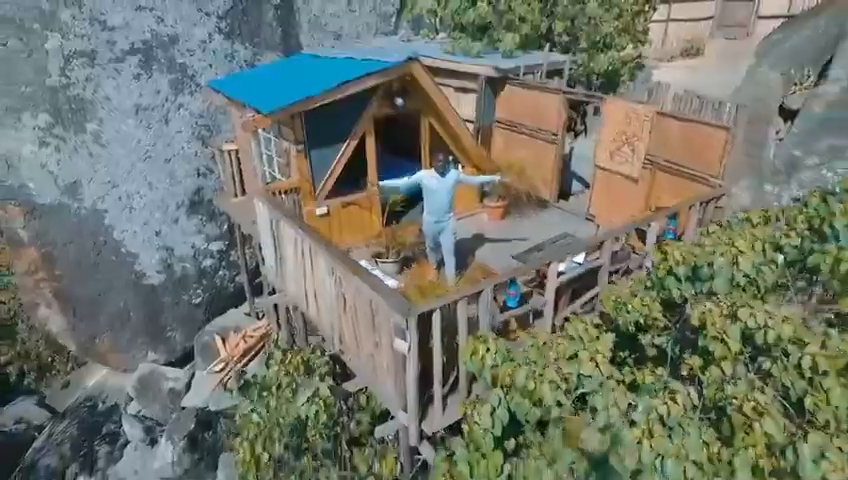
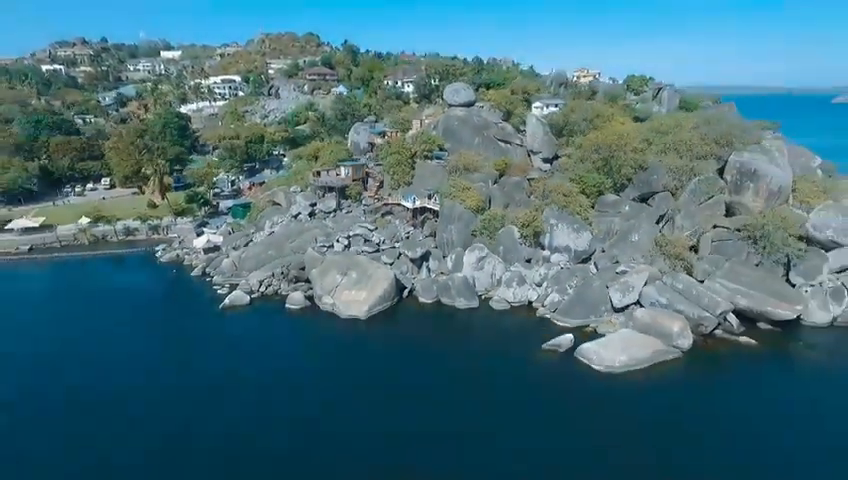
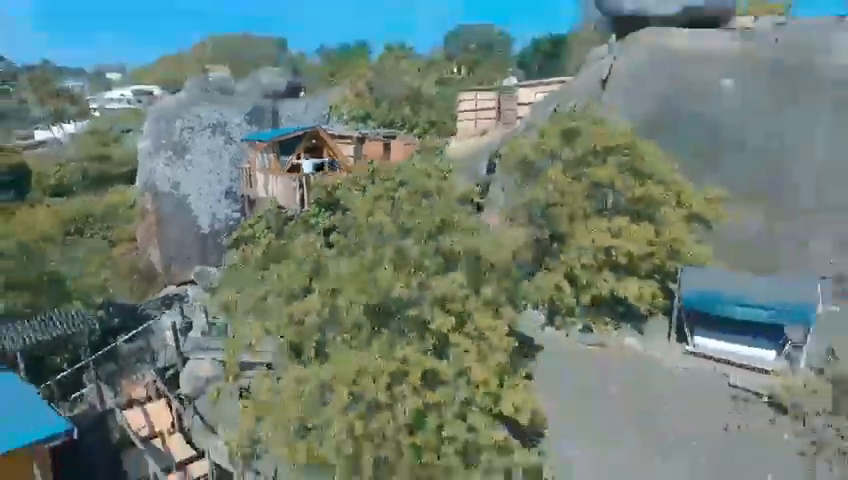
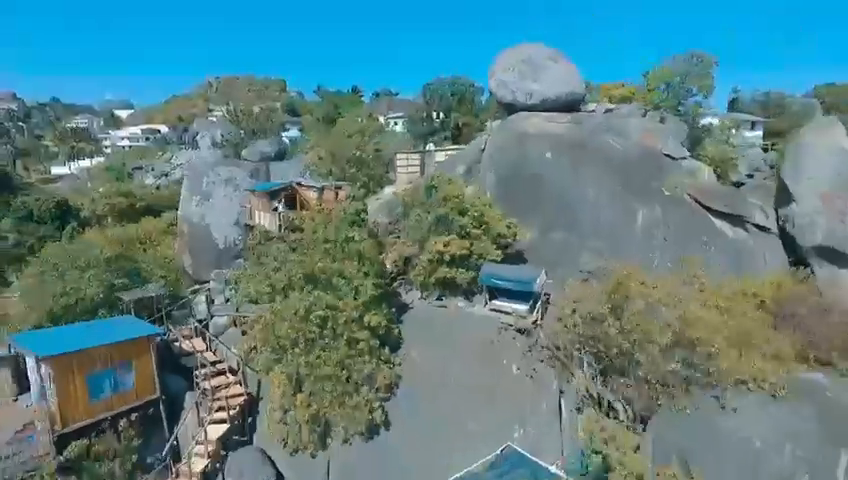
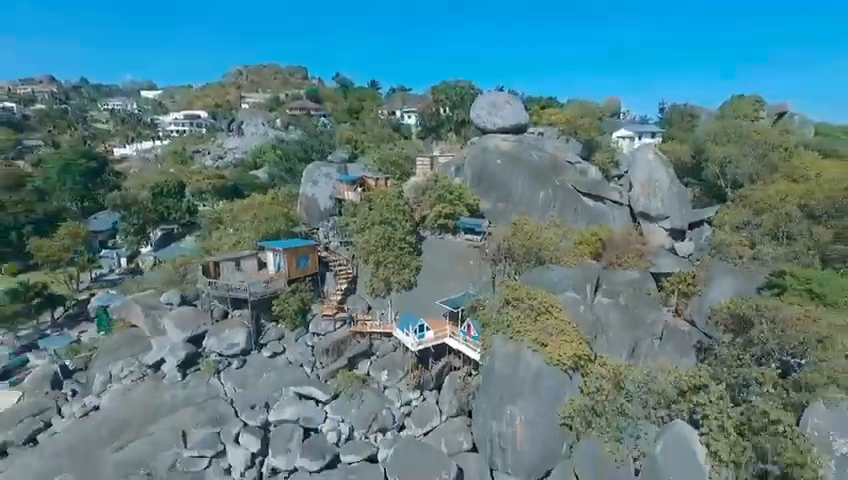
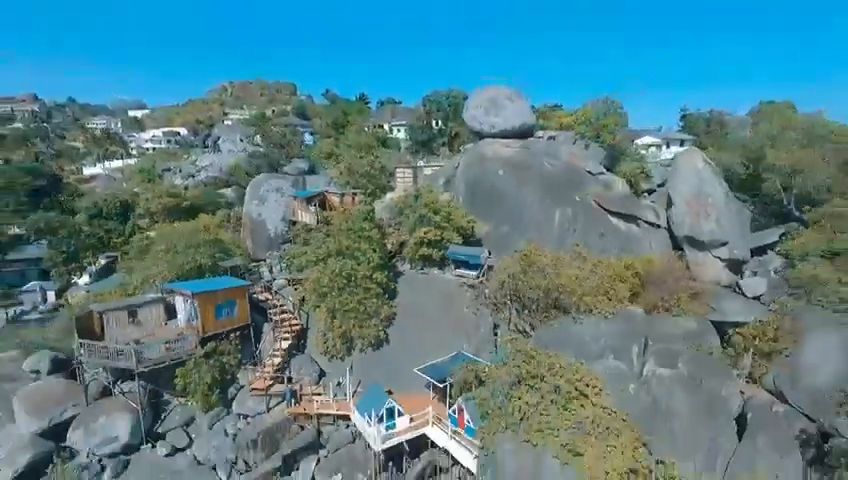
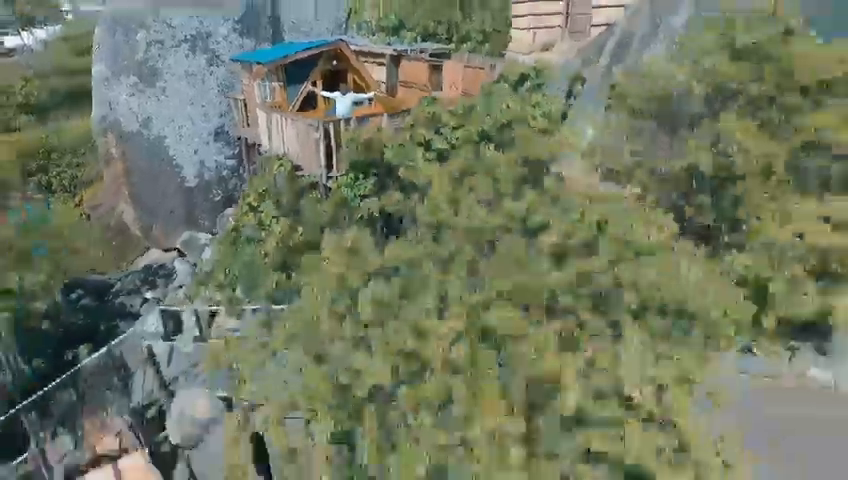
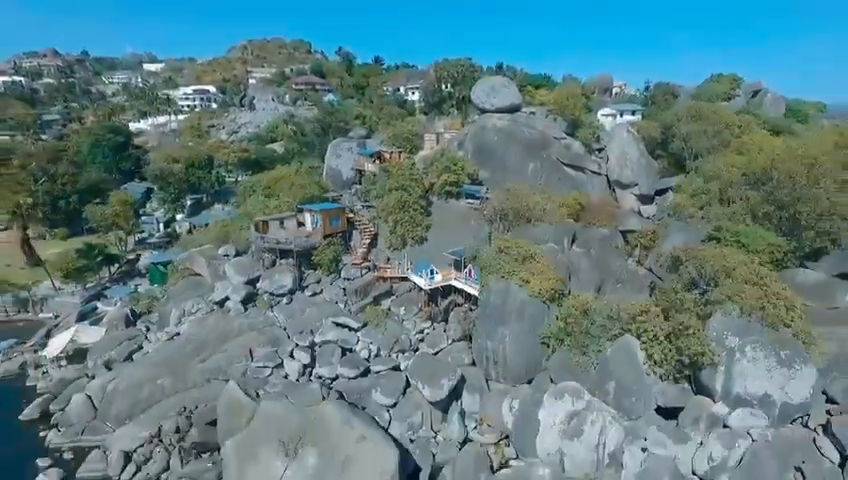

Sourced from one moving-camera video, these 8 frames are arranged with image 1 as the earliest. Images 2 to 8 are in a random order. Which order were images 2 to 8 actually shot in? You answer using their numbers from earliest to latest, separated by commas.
7, 3, 4, 6, 5, 8, 2
